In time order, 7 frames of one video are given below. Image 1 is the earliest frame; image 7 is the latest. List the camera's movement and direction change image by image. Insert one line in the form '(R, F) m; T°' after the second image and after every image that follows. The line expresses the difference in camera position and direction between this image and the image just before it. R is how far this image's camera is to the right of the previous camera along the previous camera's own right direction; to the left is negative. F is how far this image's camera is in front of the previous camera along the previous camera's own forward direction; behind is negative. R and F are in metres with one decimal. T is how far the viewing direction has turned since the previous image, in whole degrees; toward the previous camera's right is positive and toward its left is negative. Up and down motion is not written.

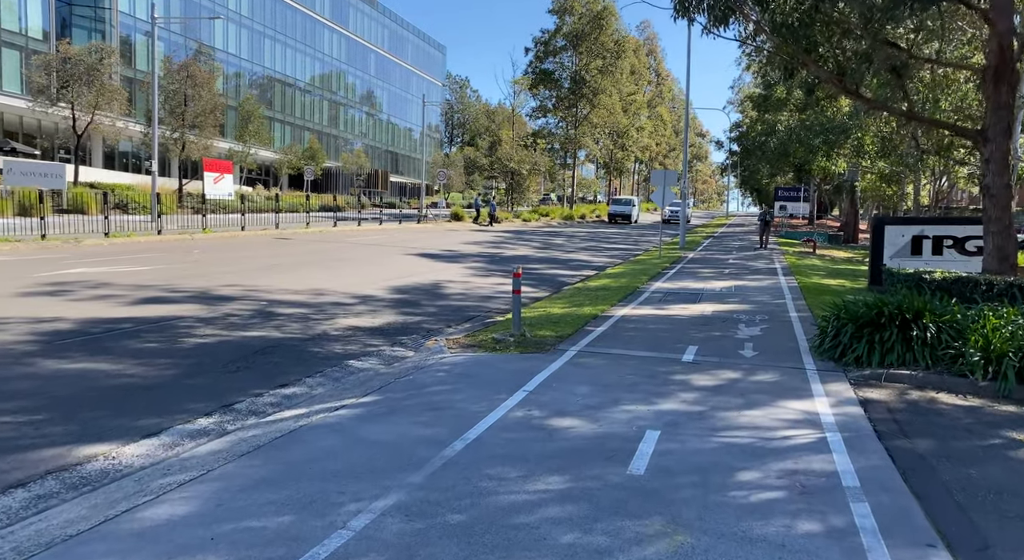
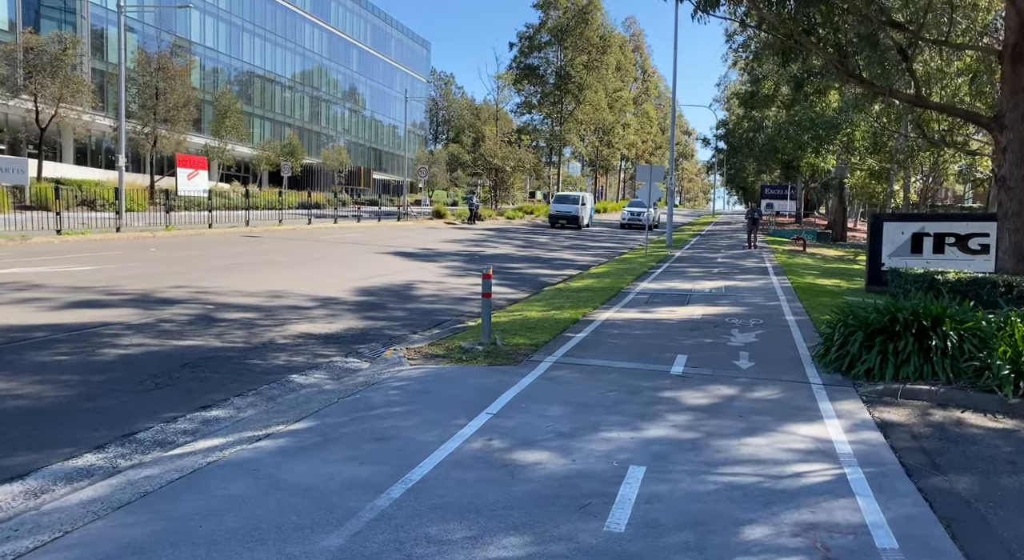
(+0.2, +1.1) m; +1°
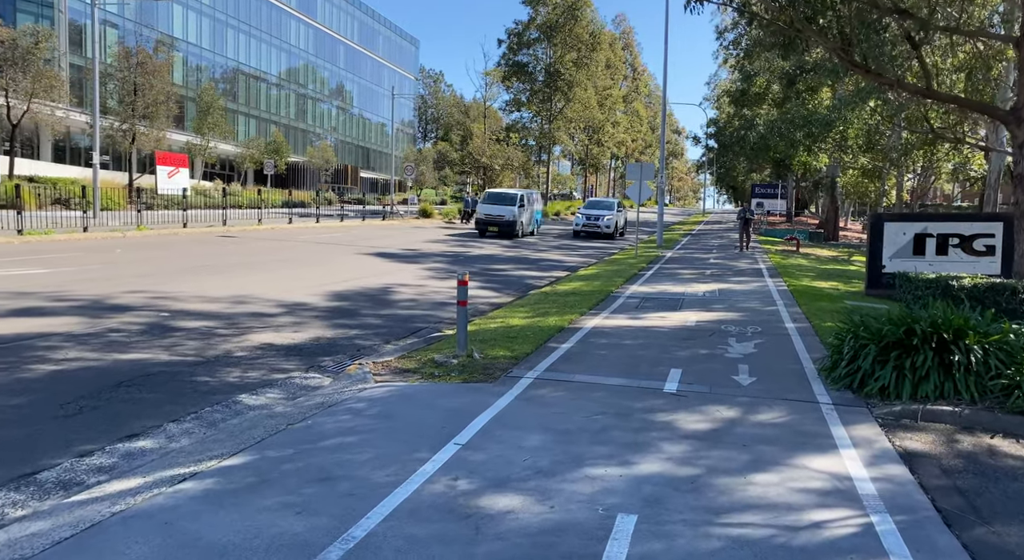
(+0.1, +0.8) m; +1°
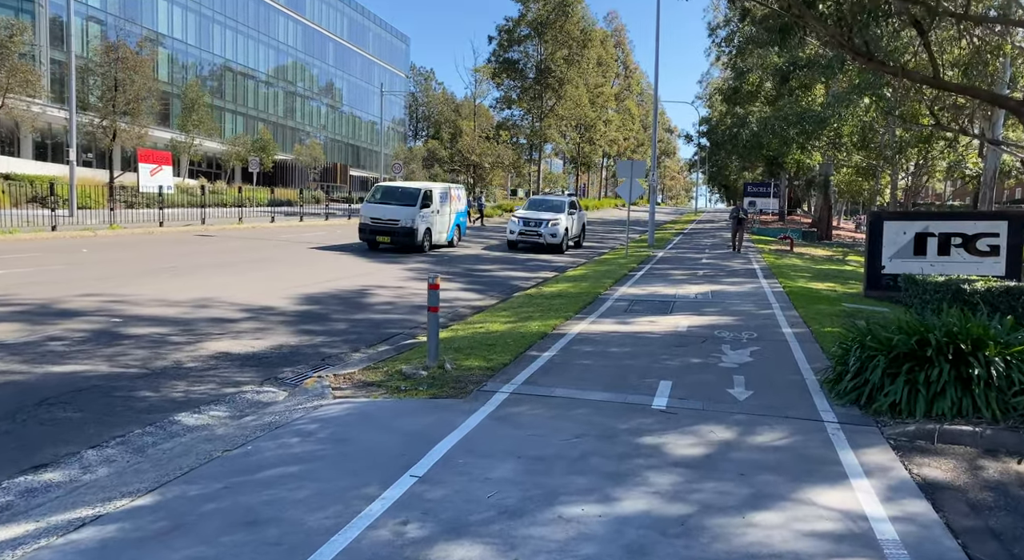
(+0.2, +0.7) m; +1°
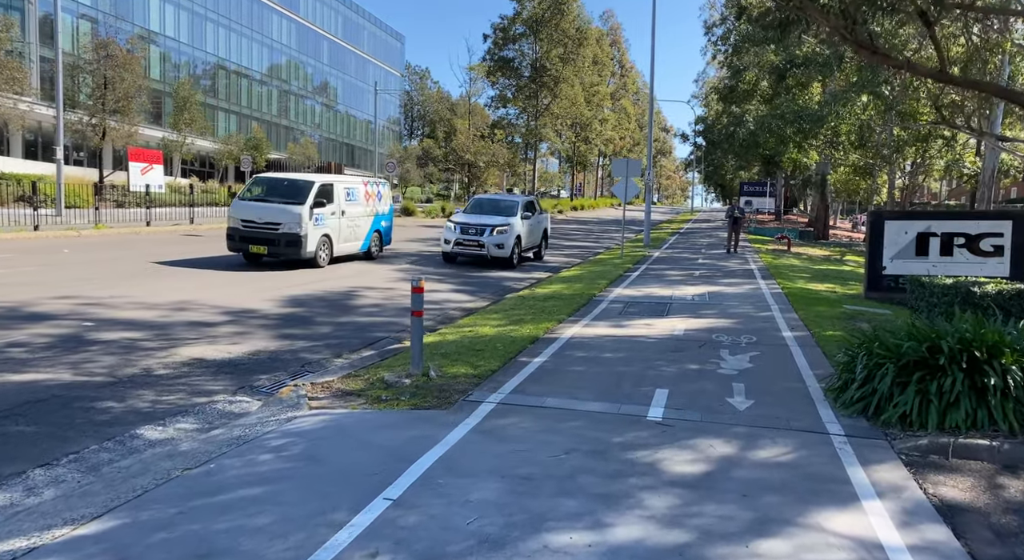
(+0.1, +0.4) m; 0°
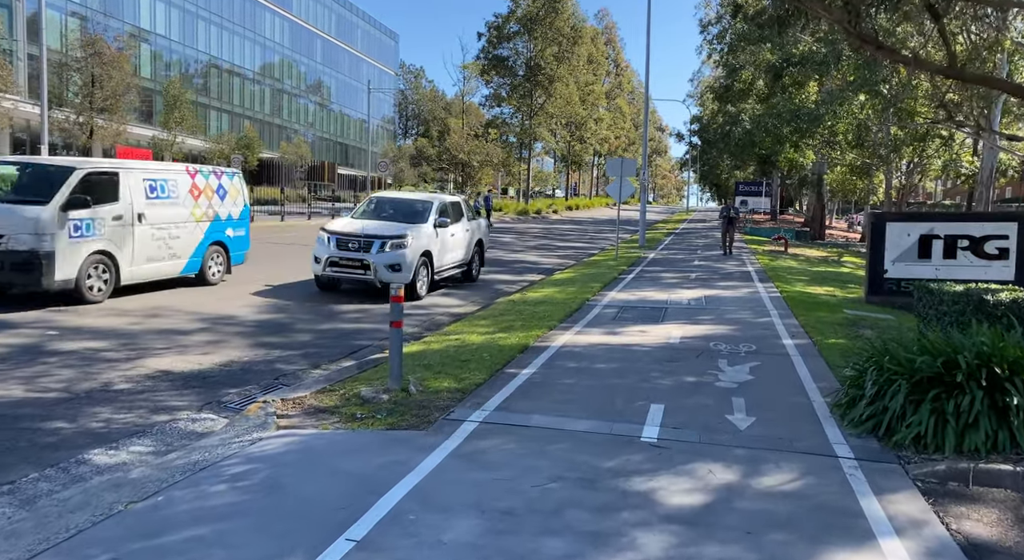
(+0.1, +0.5) m; 0°
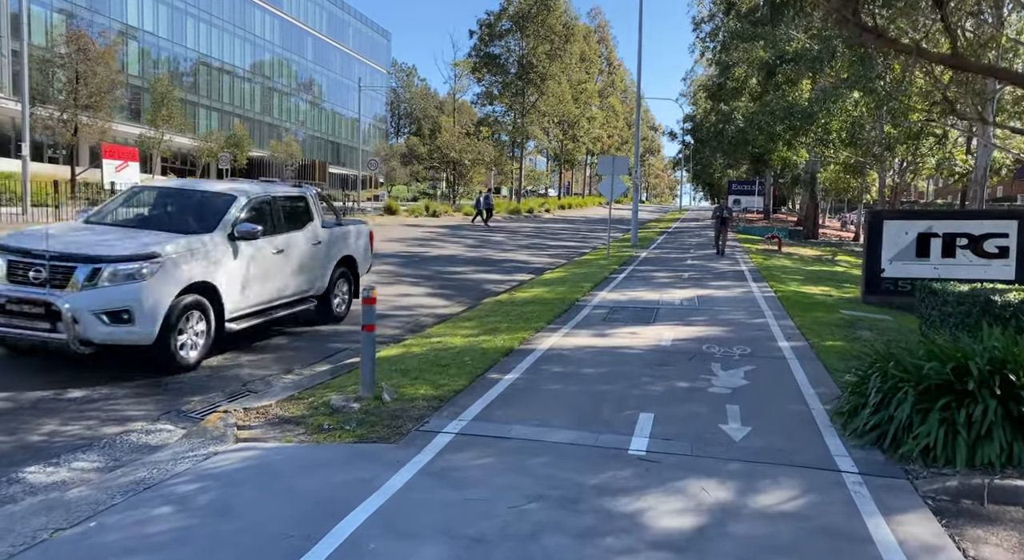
(+0.1, +0.4) m; 0°
